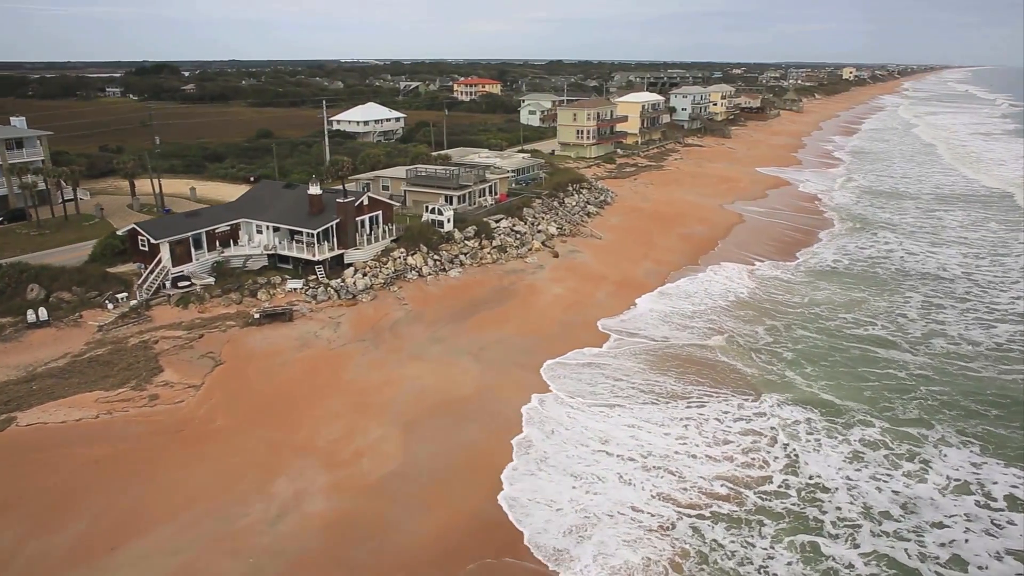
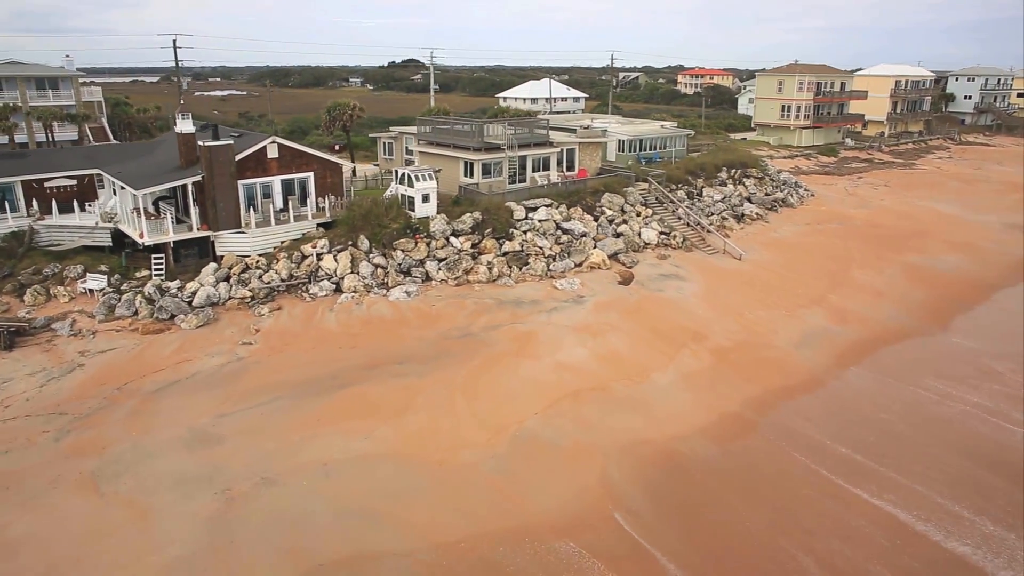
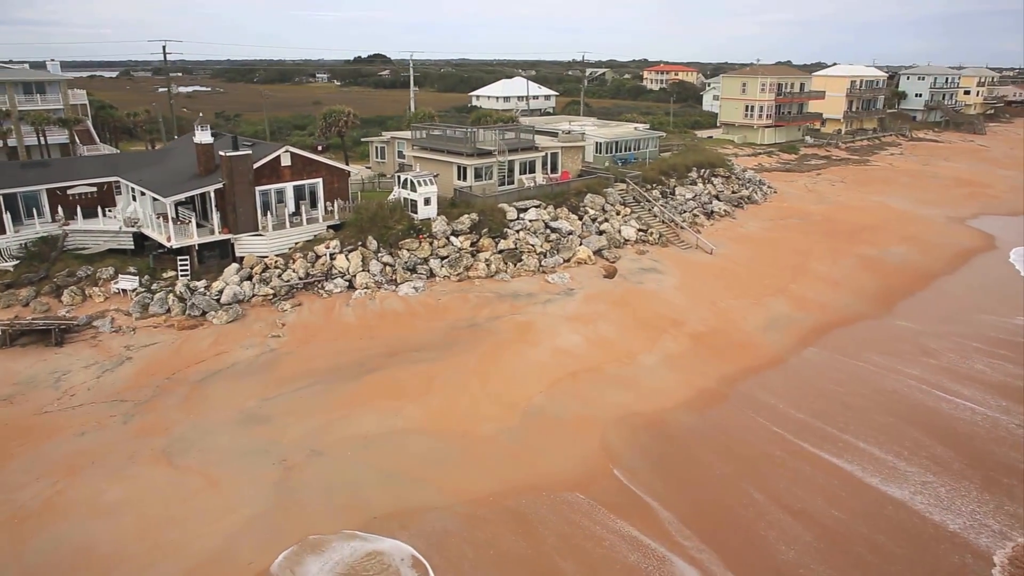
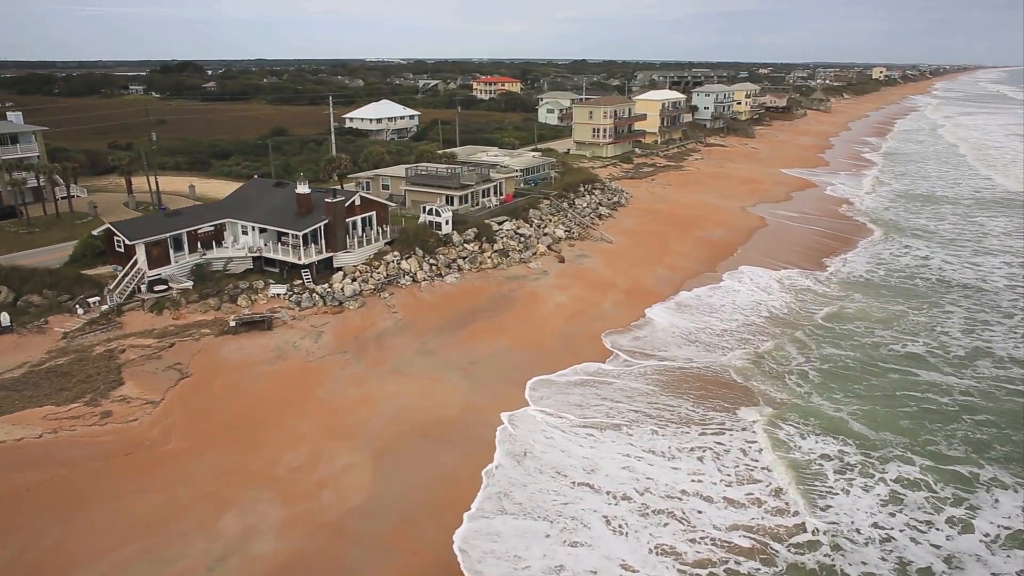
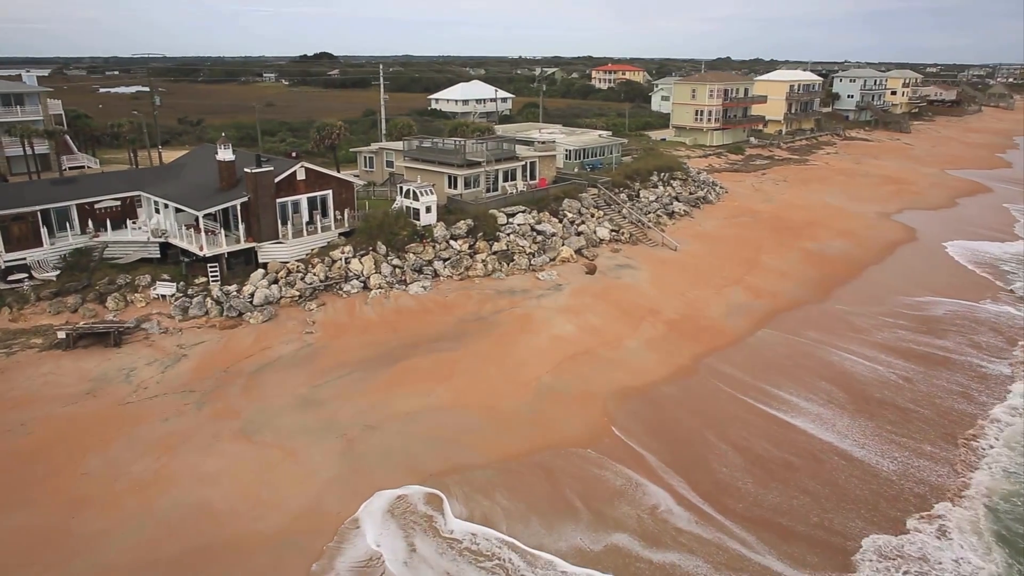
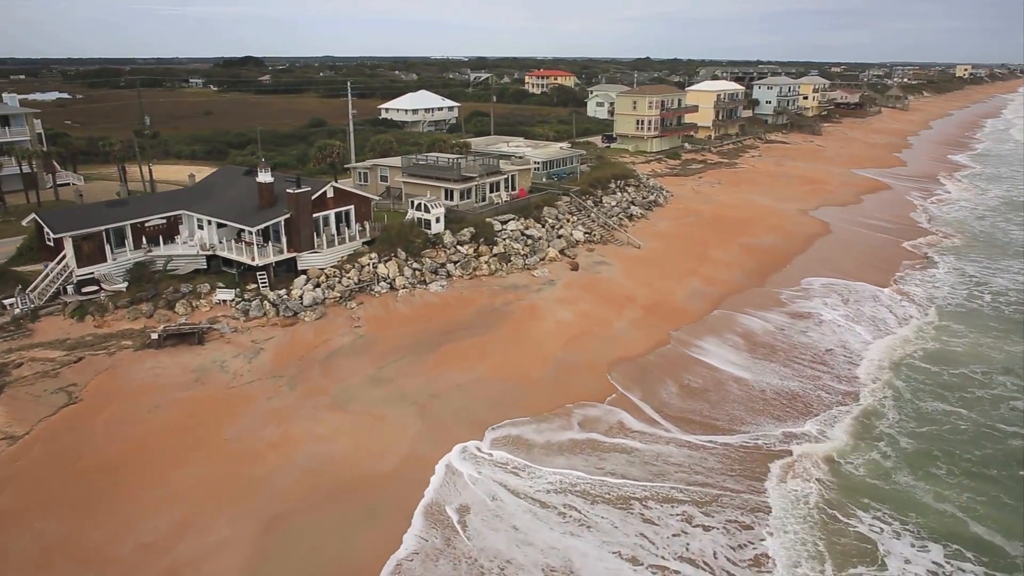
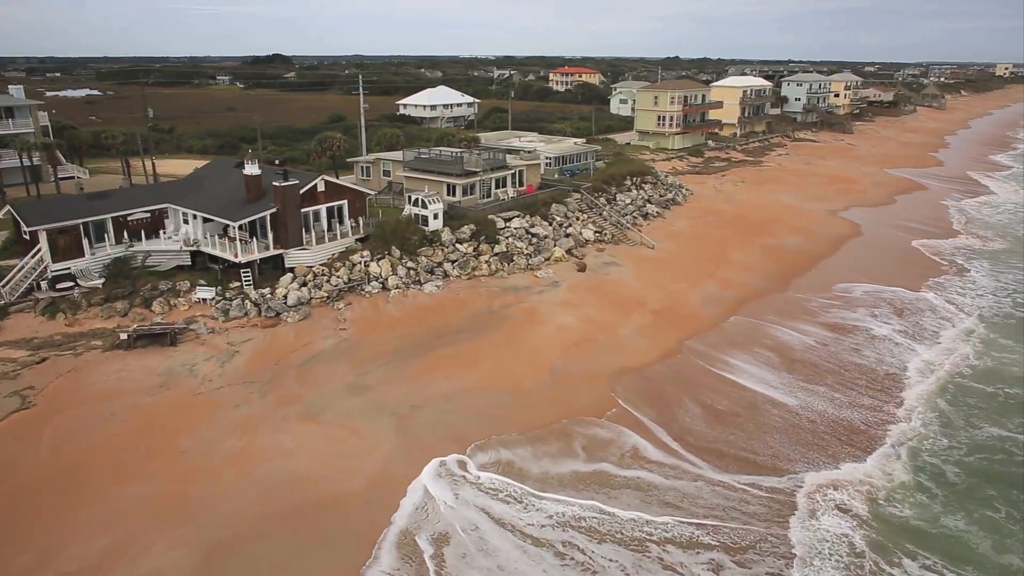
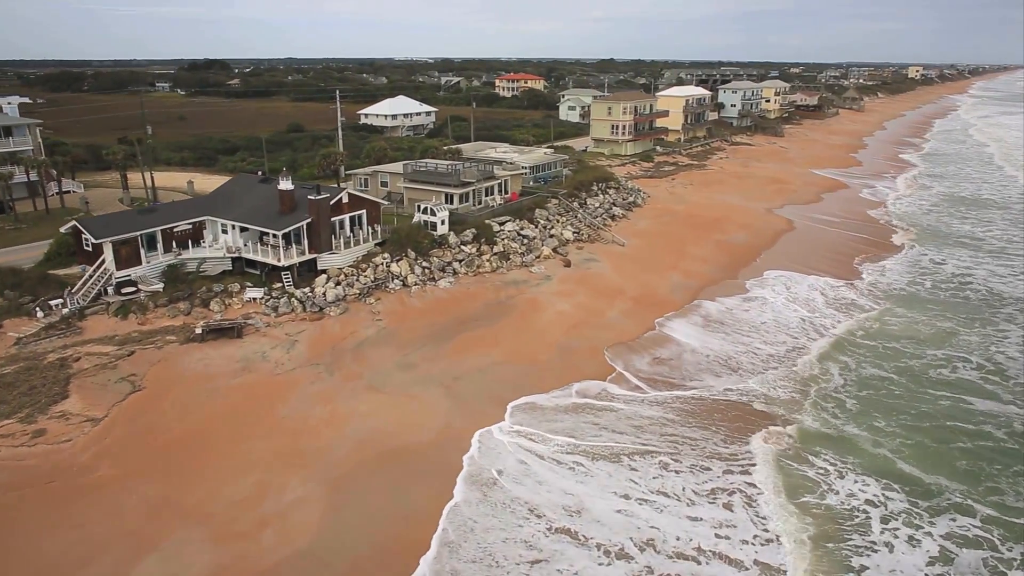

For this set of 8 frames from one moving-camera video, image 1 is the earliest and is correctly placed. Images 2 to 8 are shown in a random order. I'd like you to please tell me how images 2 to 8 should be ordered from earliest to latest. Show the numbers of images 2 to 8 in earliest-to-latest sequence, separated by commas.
4, 8, 6, 7, 5, 3, 2
